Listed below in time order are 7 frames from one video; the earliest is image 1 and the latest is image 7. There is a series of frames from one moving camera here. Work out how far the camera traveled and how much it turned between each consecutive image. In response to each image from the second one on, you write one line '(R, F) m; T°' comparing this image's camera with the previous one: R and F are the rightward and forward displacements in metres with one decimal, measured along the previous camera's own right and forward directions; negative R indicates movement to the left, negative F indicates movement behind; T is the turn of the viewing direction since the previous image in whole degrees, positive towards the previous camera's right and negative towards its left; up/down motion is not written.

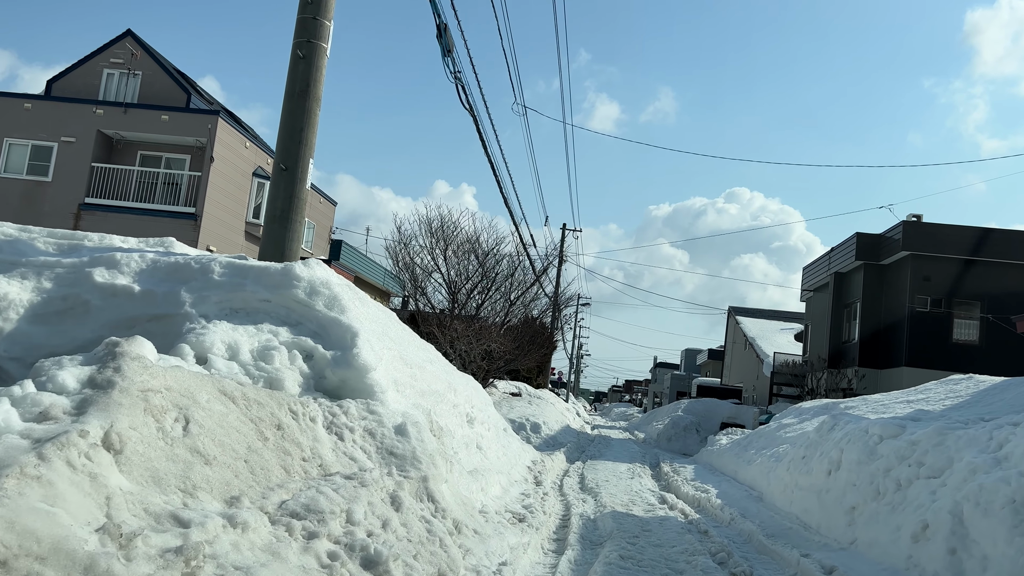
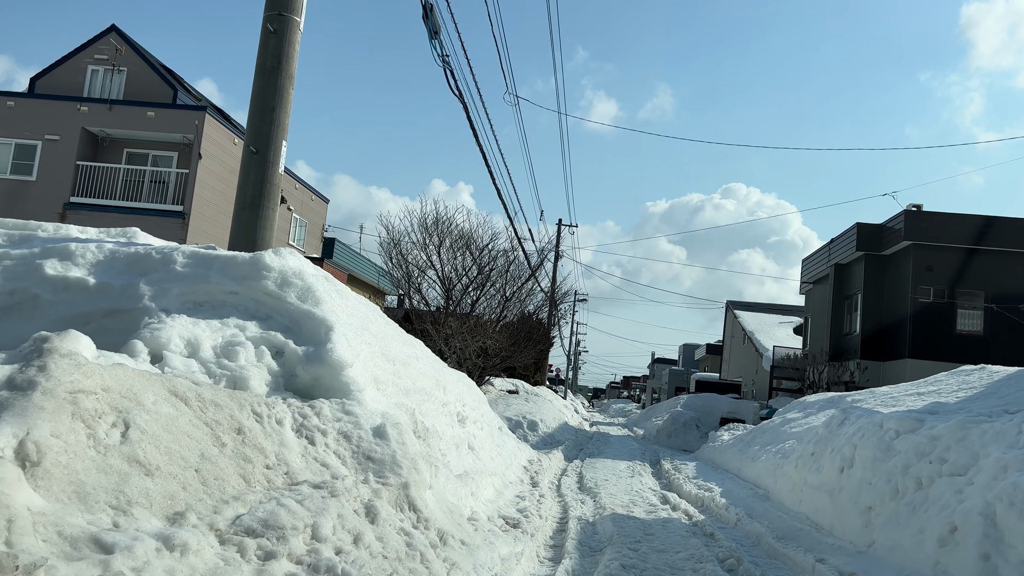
(+0.1, +0.4) m; 0°
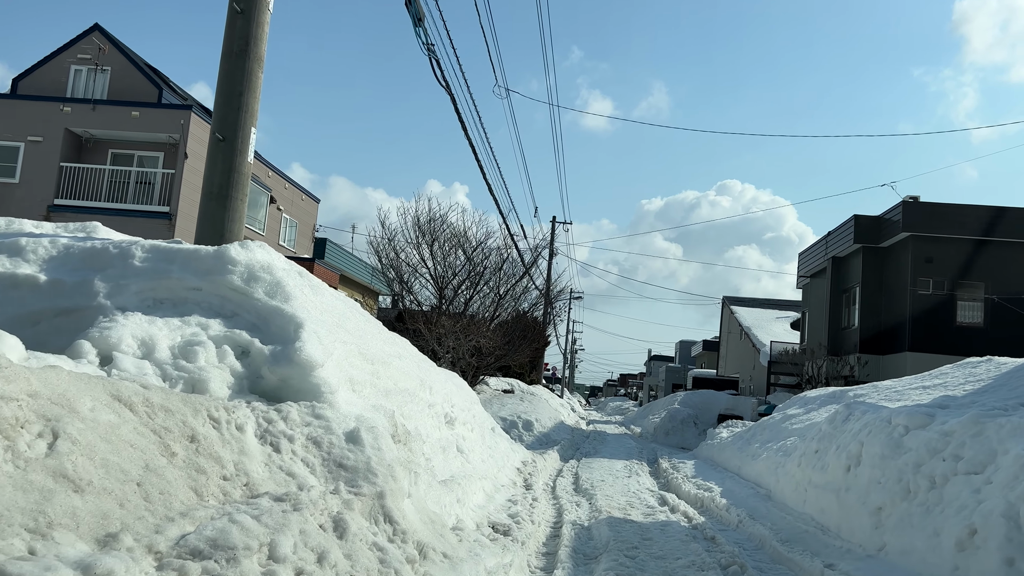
(+0.1, +0.4) m; 0°
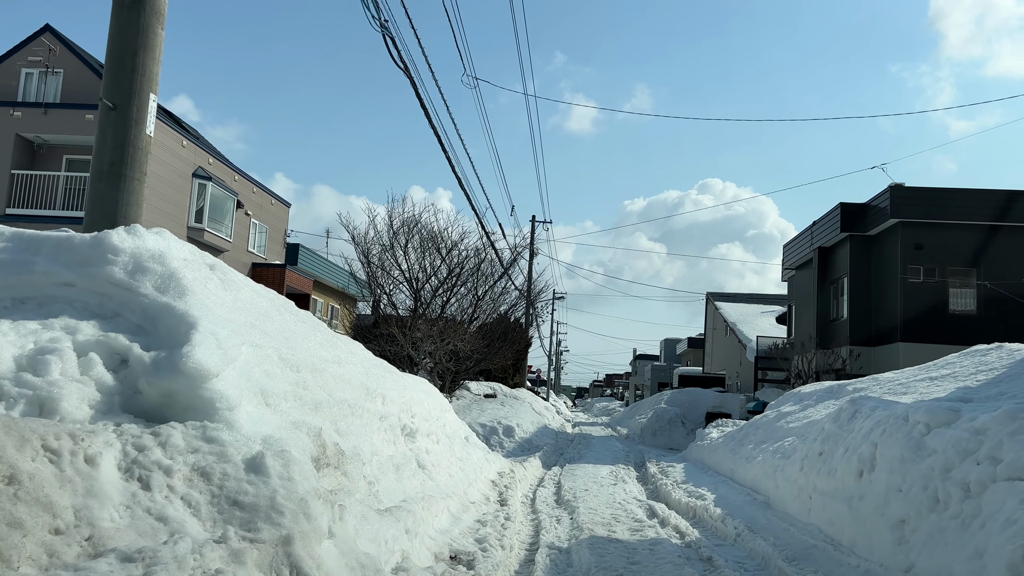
(+0.2, +0.9) m; +1°
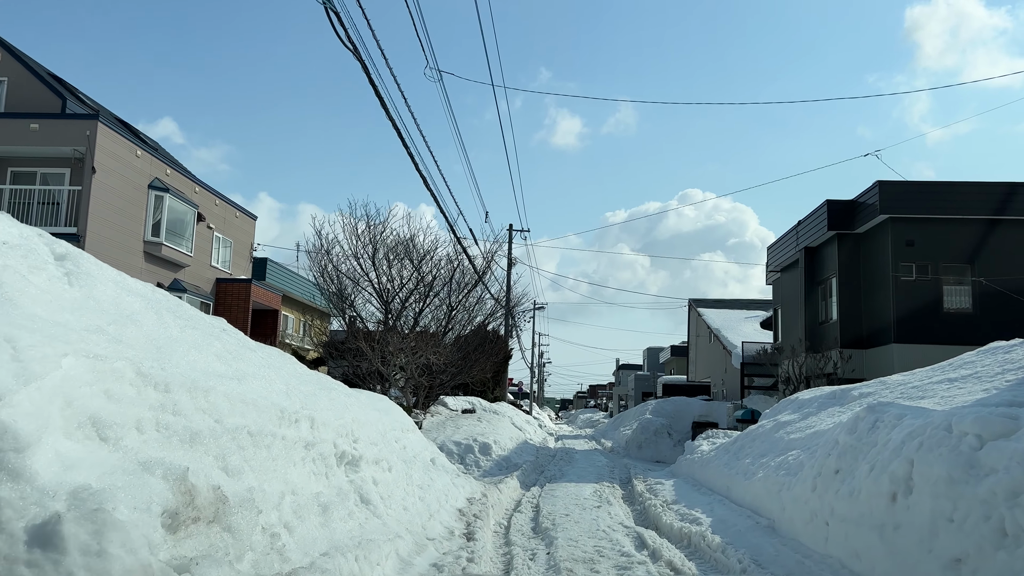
(+0.2, +1.1) m; +1°
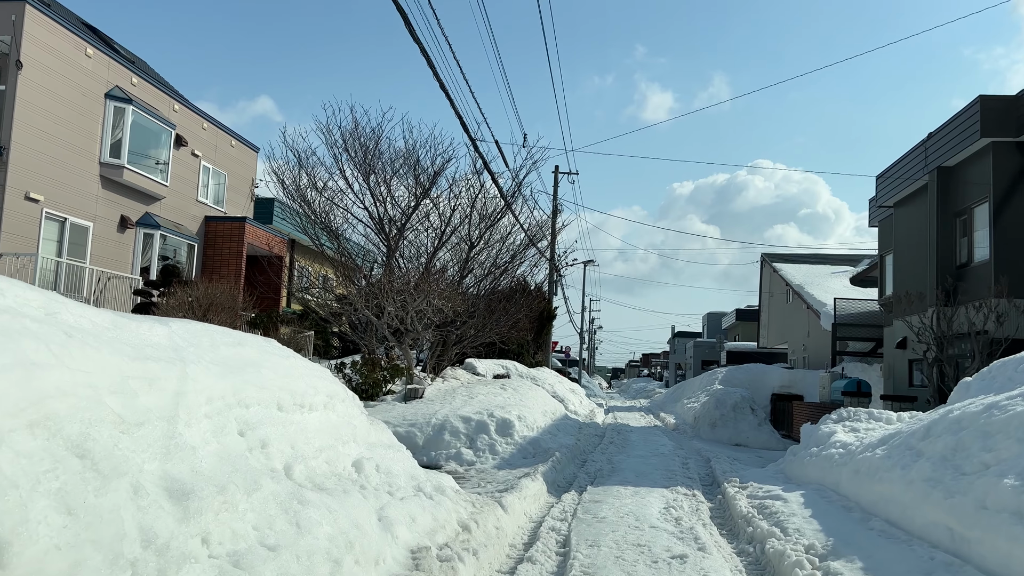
(+0.3, +5.0) m; -4°
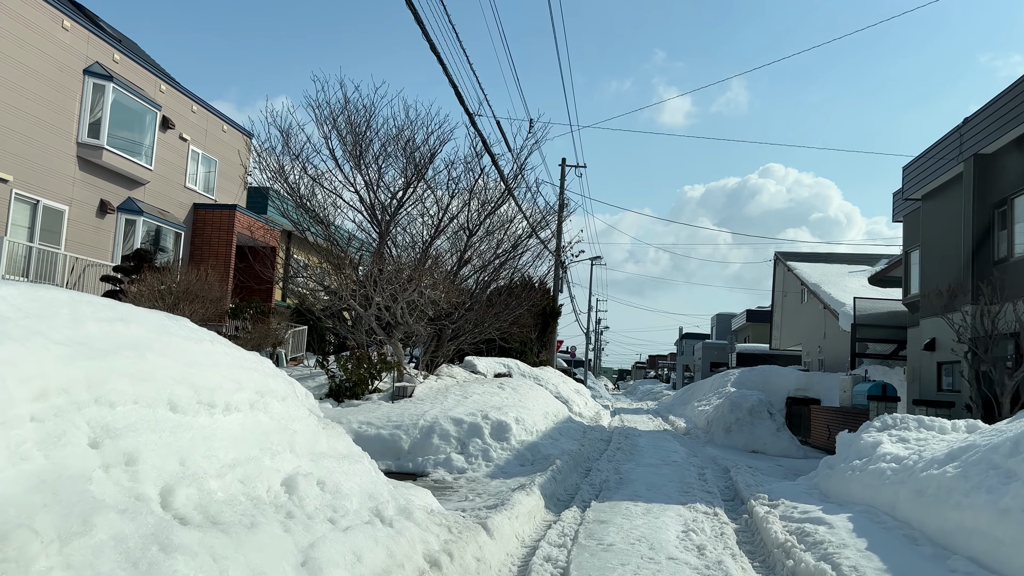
(+0.1, +1.2) m; -1°
